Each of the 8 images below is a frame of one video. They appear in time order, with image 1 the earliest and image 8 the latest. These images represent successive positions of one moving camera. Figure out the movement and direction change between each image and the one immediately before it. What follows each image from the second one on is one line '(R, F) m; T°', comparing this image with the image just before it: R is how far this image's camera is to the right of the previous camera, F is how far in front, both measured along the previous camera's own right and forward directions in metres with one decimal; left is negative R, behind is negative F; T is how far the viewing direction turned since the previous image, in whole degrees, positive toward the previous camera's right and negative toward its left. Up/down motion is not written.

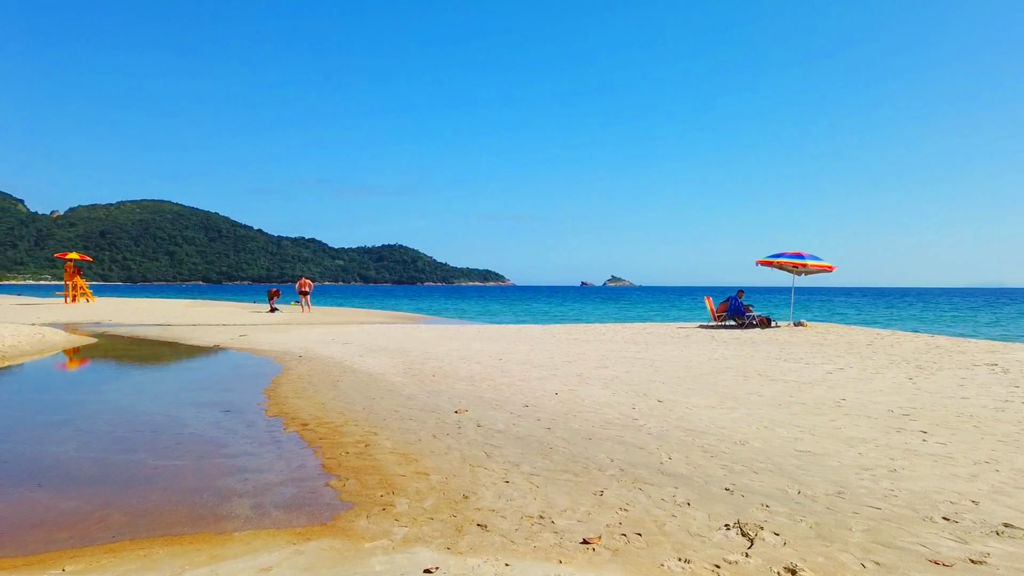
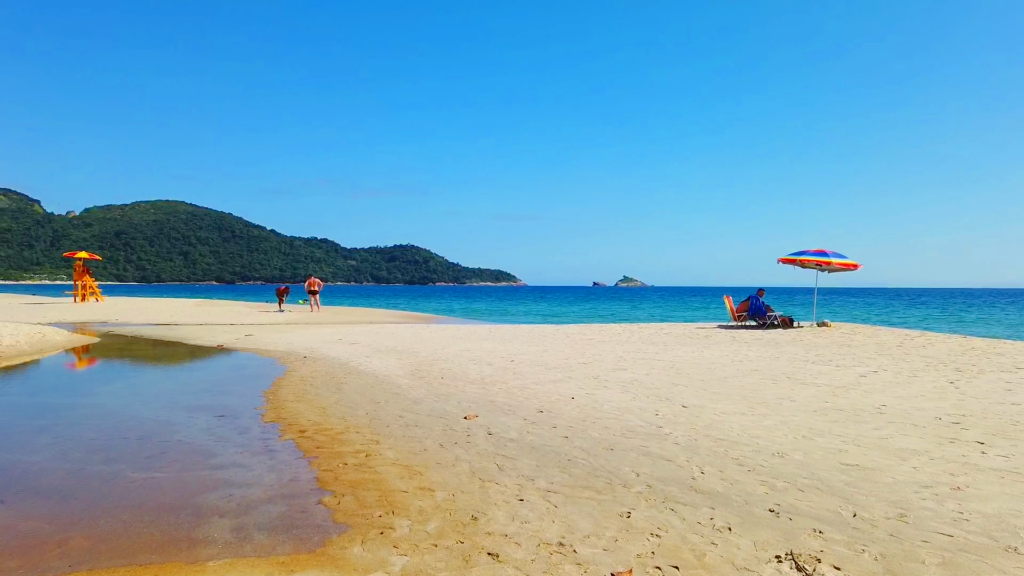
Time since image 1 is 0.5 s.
(0.0, +0.6) m; -1°
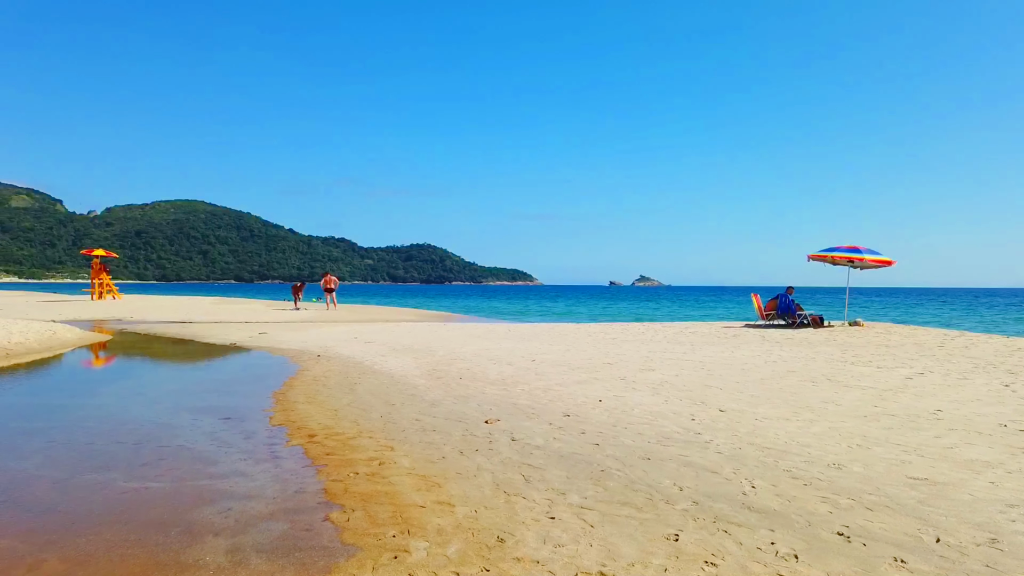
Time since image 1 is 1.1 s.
(-0.1, +0.6) m; -1°
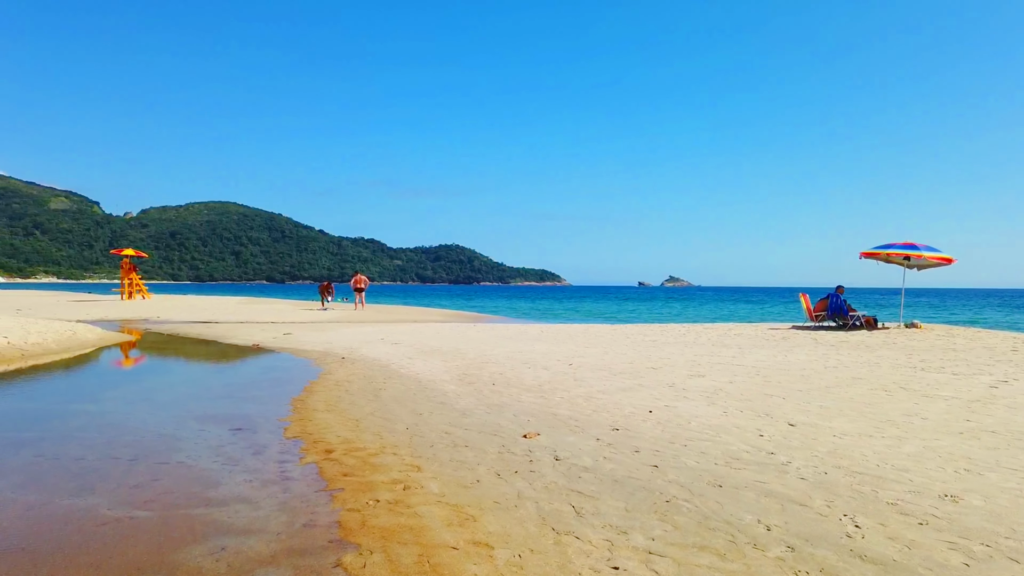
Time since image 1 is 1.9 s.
(-0.1, +0.9) m; -2°
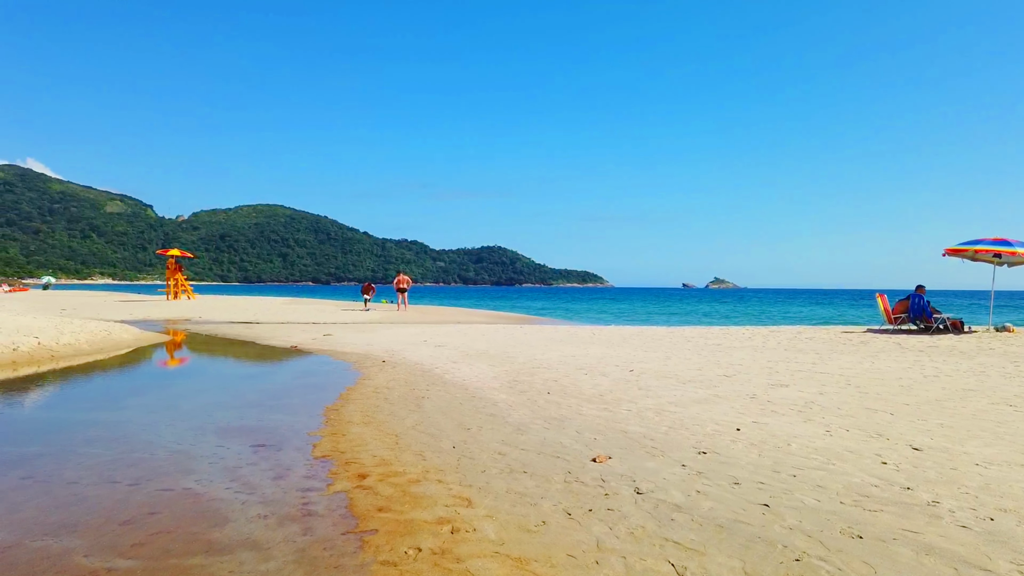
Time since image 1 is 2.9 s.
(-0.2, +1.0) m; -3°
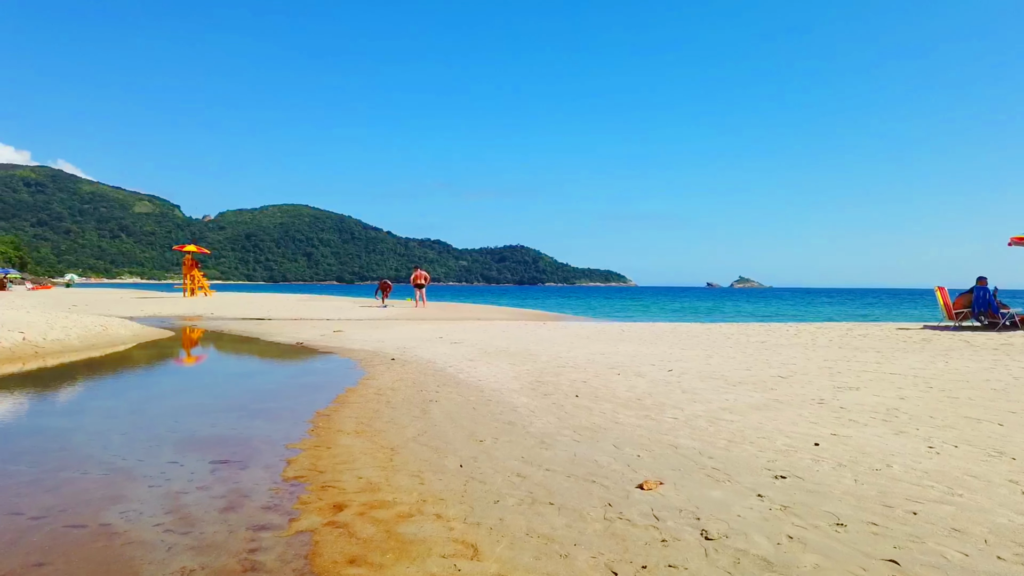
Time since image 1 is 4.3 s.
(0.0, +1.2) m; -2°
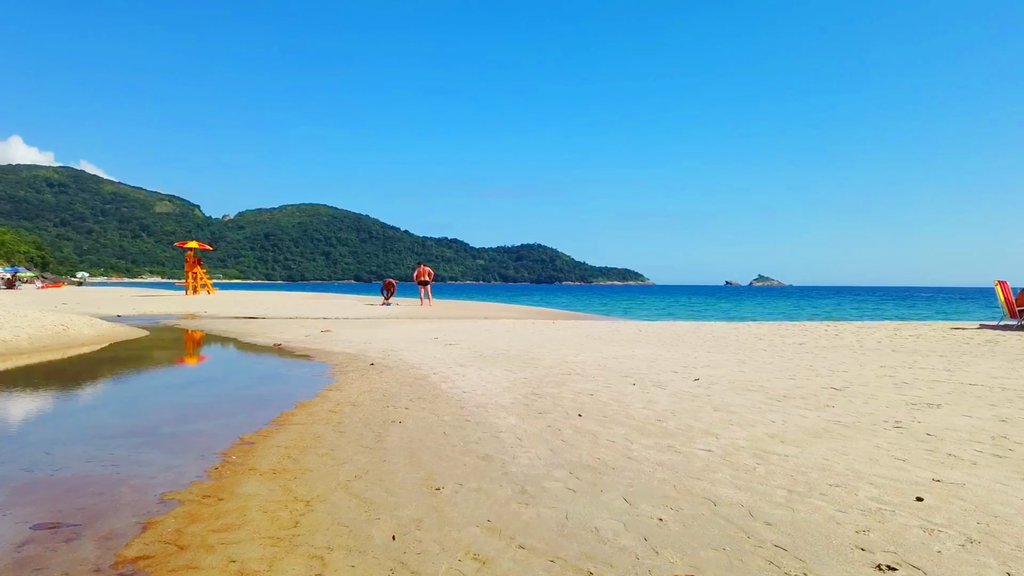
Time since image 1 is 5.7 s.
(+0.3, +1.6) m; -1°
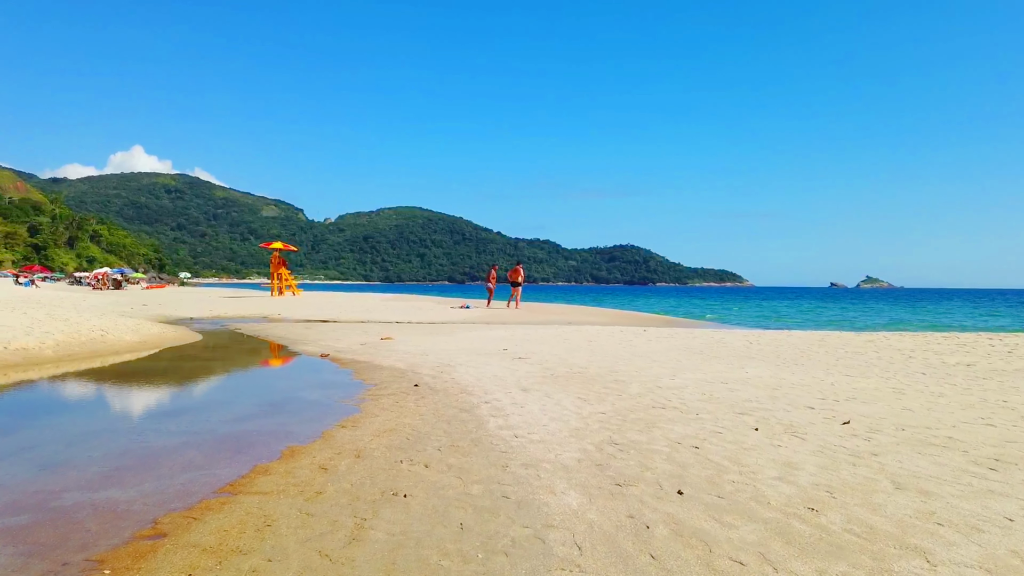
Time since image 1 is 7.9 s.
(+0.2, +2.0) m; -7°
